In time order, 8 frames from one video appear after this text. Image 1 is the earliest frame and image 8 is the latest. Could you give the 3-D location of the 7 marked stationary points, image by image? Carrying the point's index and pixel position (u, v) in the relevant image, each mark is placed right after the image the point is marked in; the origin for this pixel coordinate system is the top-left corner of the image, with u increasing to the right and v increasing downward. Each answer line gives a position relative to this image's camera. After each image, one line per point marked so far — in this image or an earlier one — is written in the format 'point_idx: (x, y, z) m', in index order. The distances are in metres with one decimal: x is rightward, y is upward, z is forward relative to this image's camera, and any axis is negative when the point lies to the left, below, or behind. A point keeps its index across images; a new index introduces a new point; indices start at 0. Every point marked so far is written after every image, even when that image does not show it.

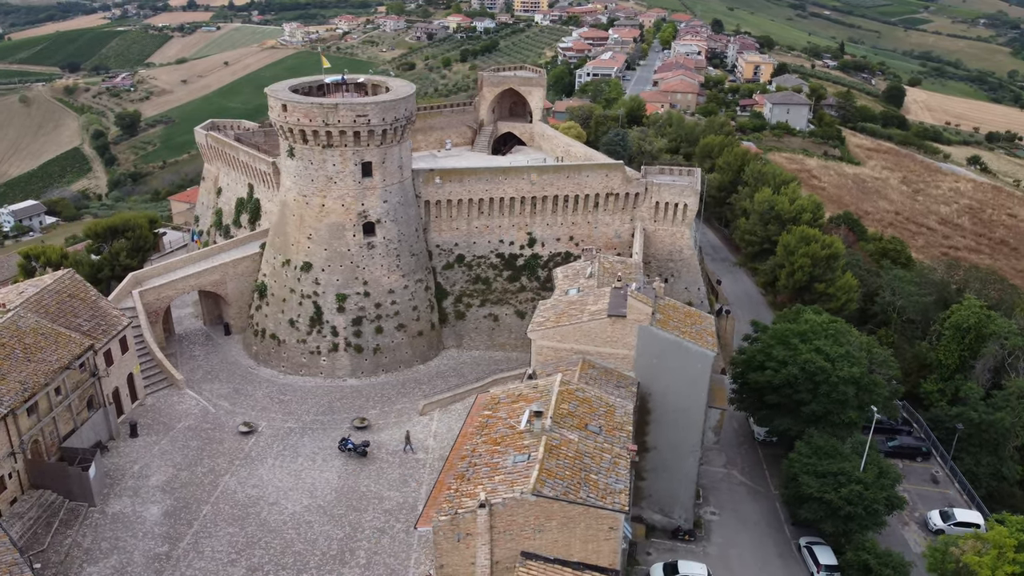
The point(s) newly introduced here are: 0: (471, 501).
0: (-1.0, -5.2, +19.8) m
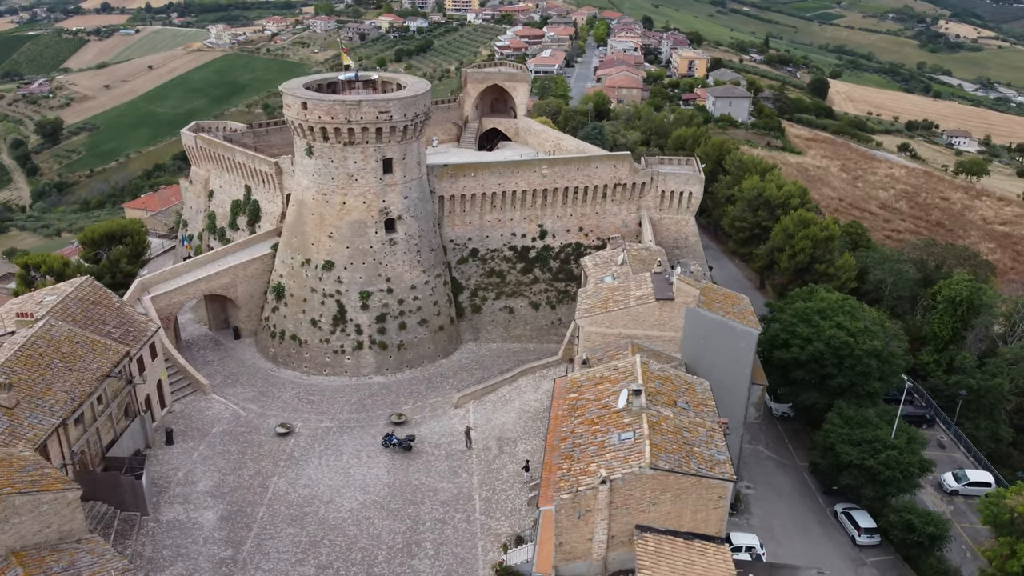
0: (+2.0, -4.8, +20.4) m
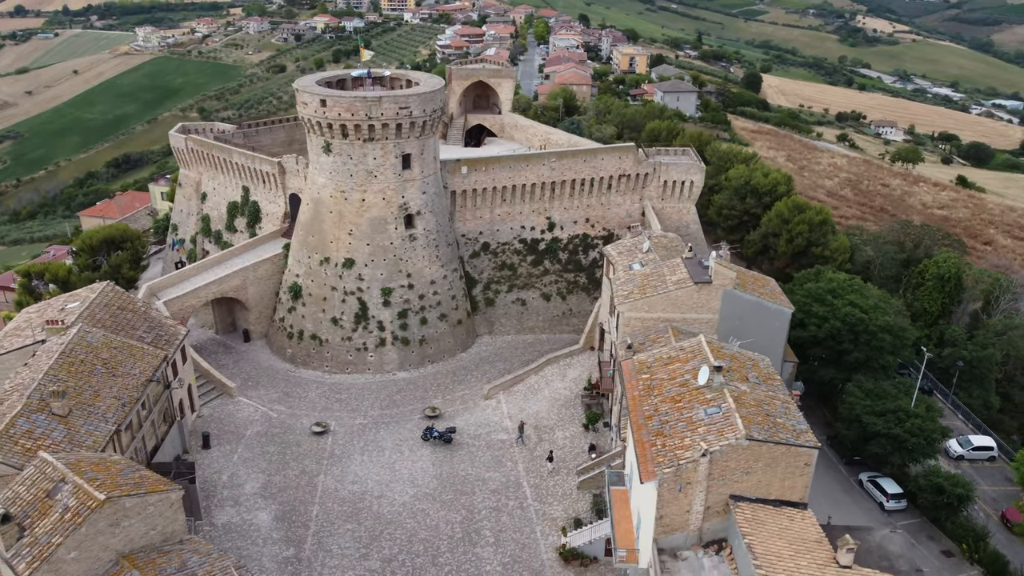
0: (+4.6, -4.3, +21.2) m
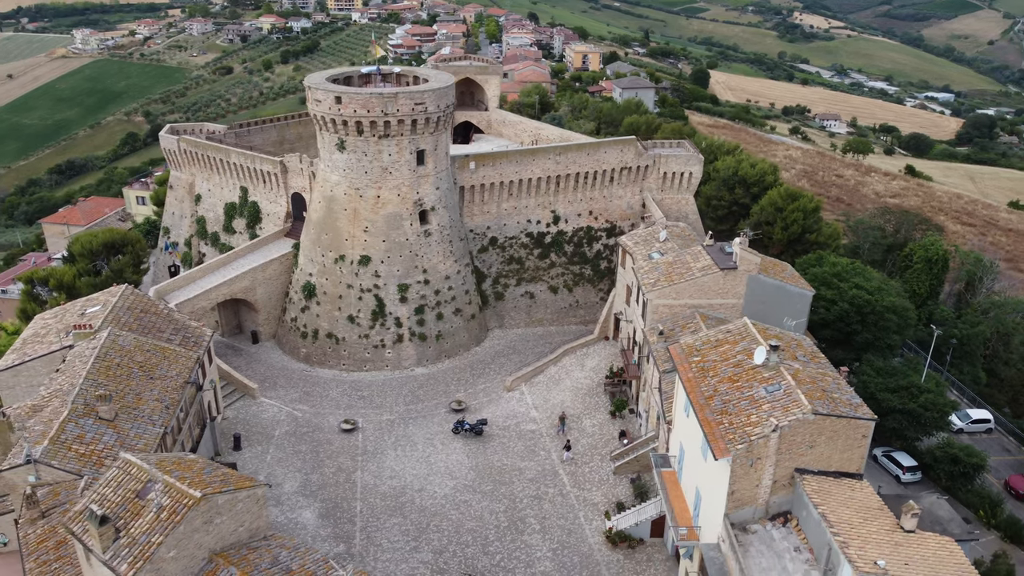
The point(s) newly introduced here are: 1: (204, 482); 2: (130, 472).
0: (+6.7, -3.8, +21.9) m
1: (-7.4, -4.6, +19.3) m
2: (-9.2, -4.4, +19.4) m
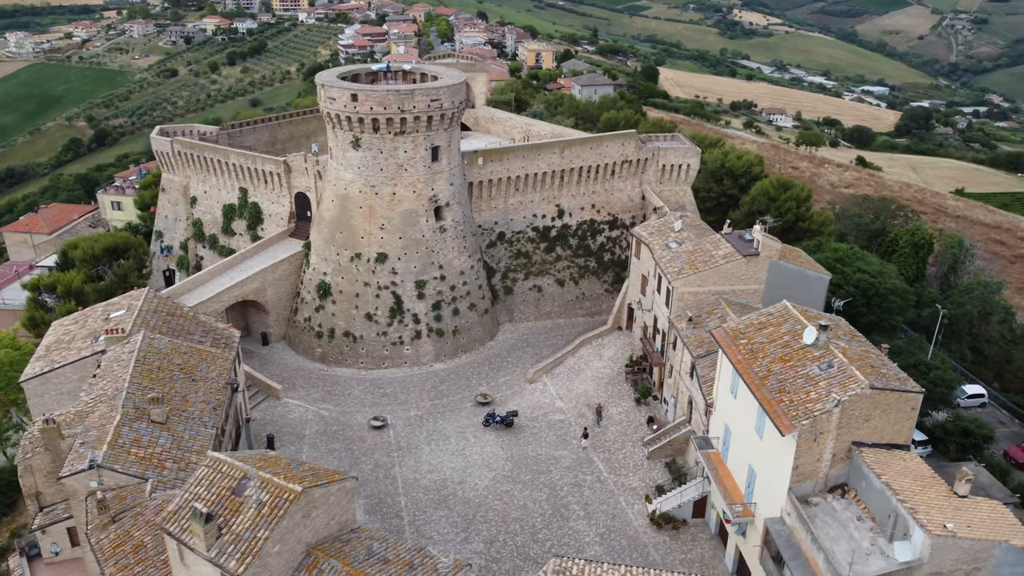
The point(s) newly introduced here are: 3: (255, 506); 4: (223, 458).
0: (+8.7, -3.3, +22.8) m
1: (-5.2, -4.5, +19.4) m
2: (-6.9, -4.4, +19.3) m
3: (-5.9, -5.0, +18.4) m
4: (-7.1, -4.2, +19.7) m
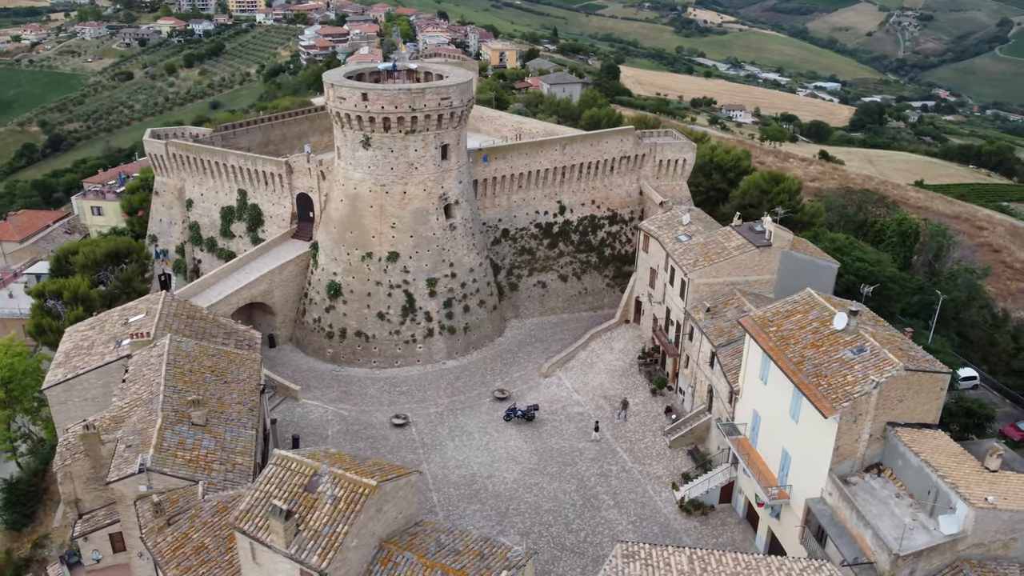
0: (+10.1, -2.9, +23.6) m
1: (-3.5, -4.4, +19.5) m
2: (-5.3, -4.3, +19.4) m
3: (-4.2, -4.9, +18.5) m
4: (-5.5, -4.1, +19.8) m
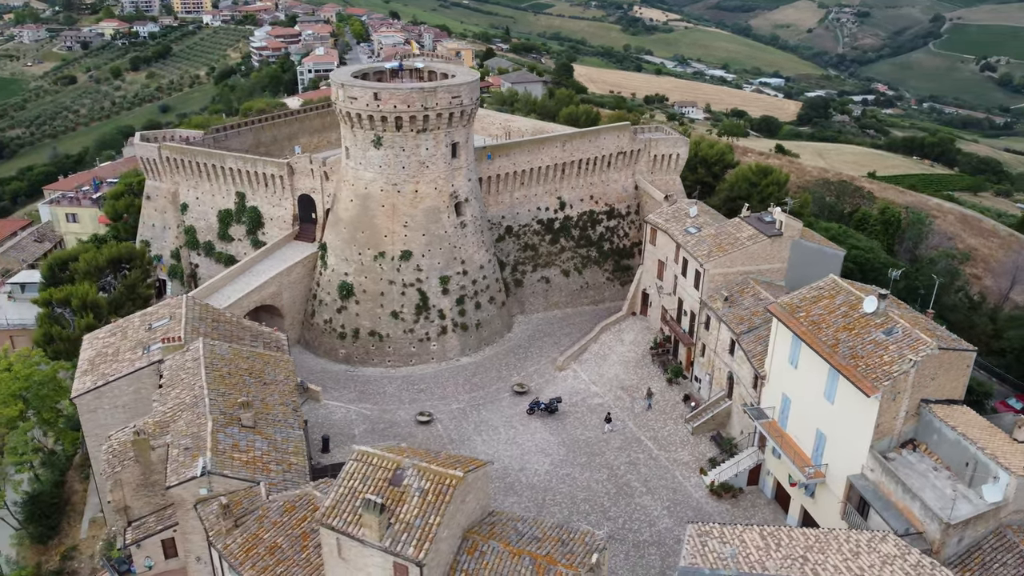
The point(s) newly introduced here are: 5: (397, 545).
0: (+11.7, -2.4, +24.6) m
1: (-1.6, -4.3, +19.8) m
2: (-3.4, -4.2, +19.5) m
3: (-2.2, -4.8, +18.8) m
4: (-3.6, -4.0, +19.9) m
5: (-2.6, -5.7, +17.9) m
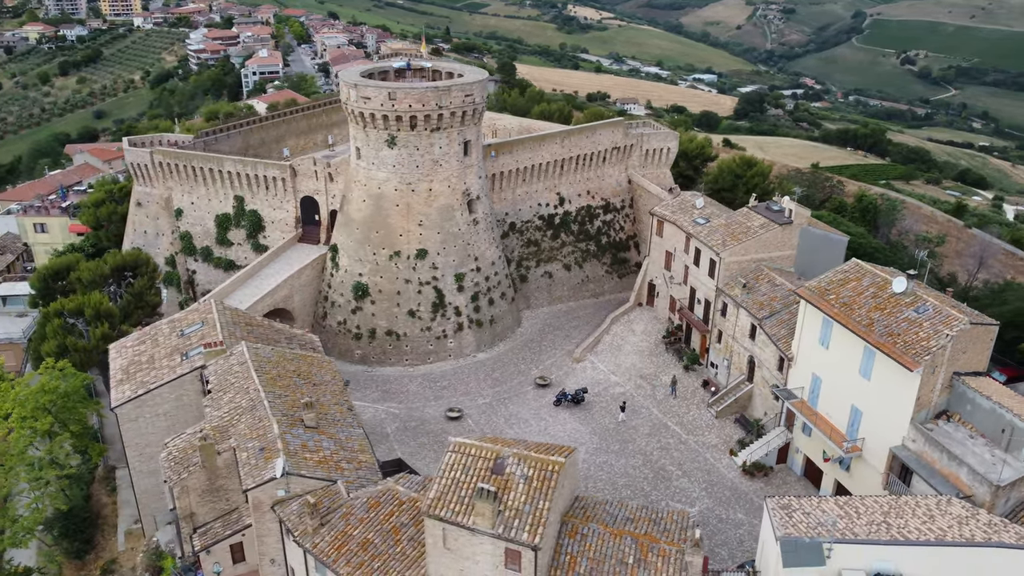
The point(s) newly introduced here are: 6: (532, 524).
0: (+13.6, -1.7, +26.1) m
1: (+0.7, -4.1, +20.2) m
2: (-1.0, -4.1, +19.9) m
3: (+0.2, -4.6, +19.2) m
4: (-1.2, -3.9, +20.3) m
5: (0.0, -5.5, +18.4) m
6: (+0.4, -5.4, +18.4) m
